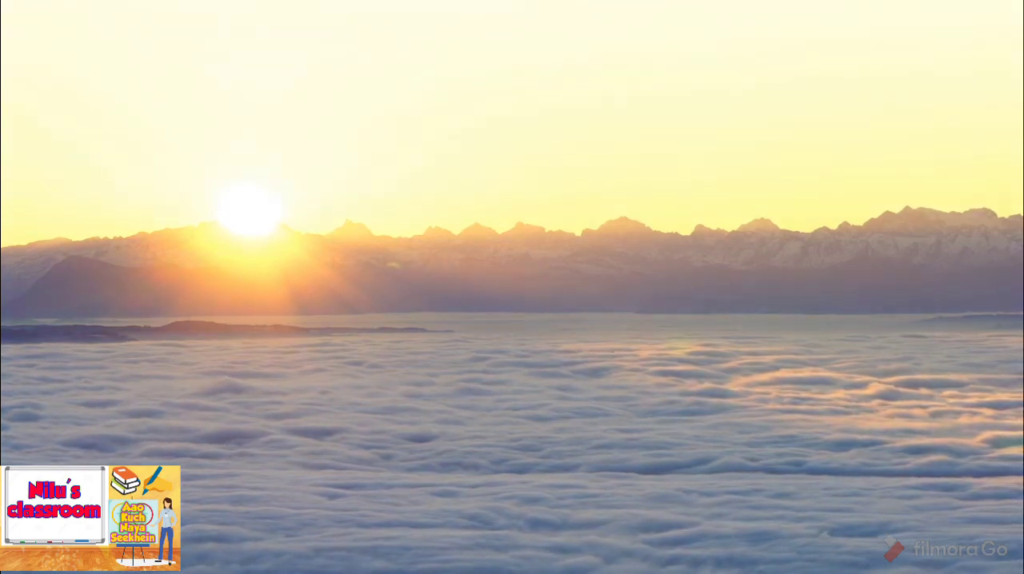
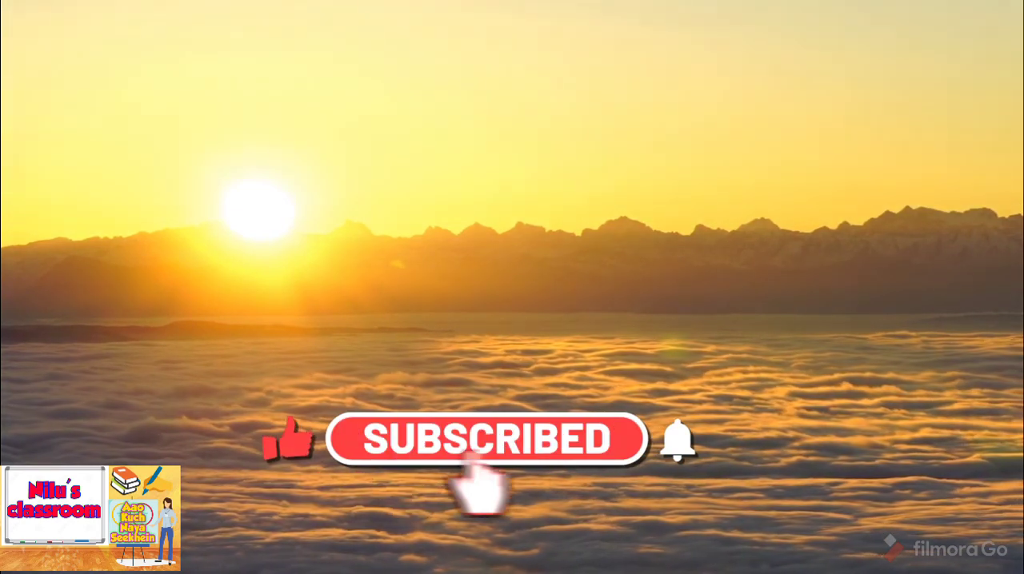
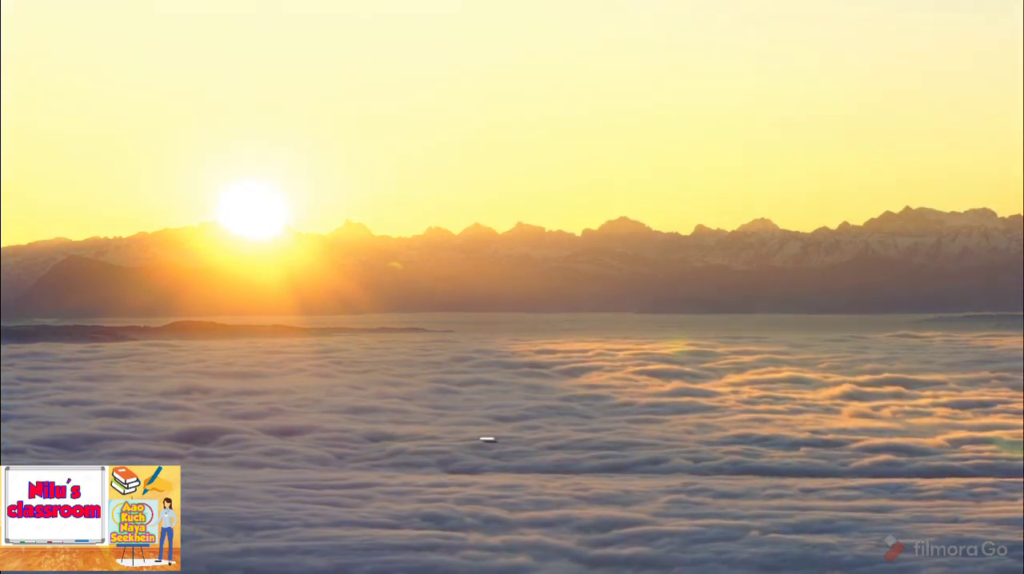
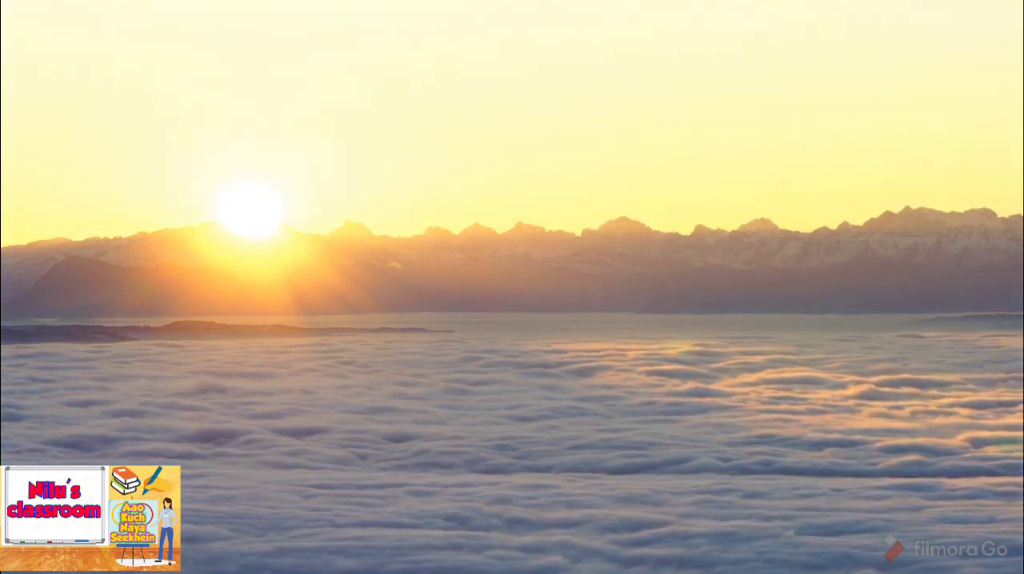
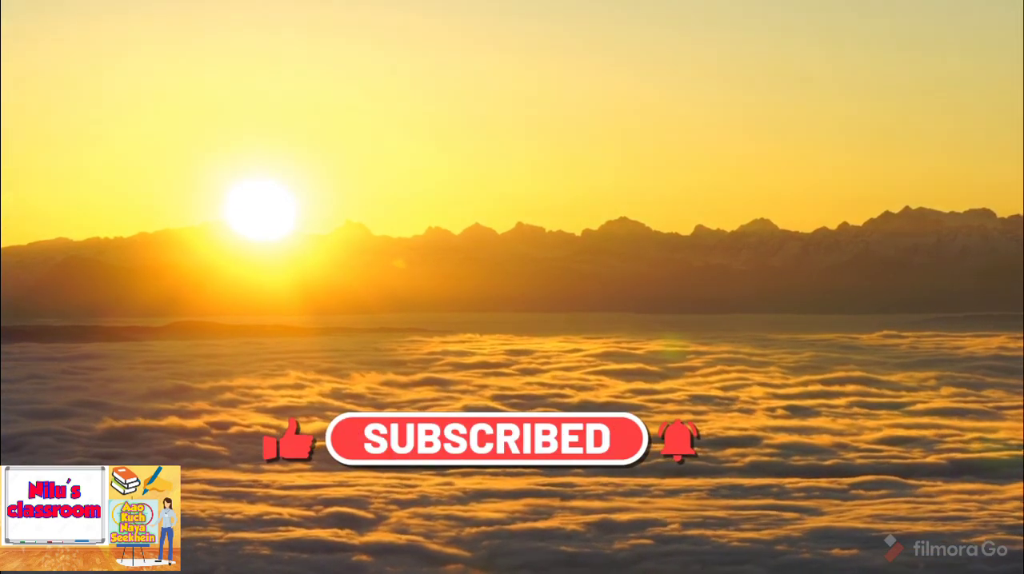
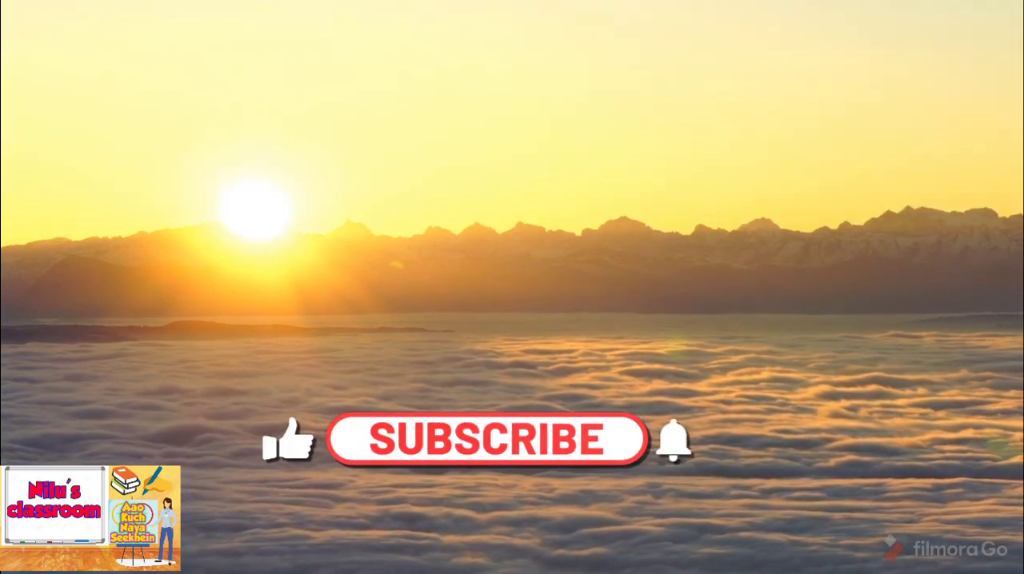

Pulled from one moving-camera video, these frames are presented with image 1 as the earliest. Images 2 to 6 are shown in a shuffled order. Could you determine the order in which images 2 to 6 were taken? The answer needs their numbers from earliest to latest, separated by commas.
4, 3, 6, 2, 5
